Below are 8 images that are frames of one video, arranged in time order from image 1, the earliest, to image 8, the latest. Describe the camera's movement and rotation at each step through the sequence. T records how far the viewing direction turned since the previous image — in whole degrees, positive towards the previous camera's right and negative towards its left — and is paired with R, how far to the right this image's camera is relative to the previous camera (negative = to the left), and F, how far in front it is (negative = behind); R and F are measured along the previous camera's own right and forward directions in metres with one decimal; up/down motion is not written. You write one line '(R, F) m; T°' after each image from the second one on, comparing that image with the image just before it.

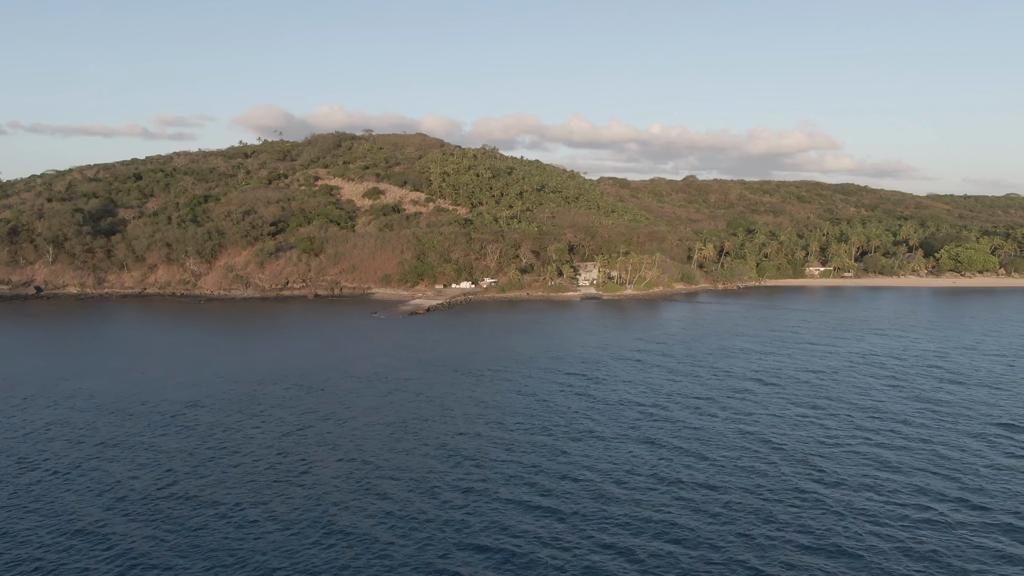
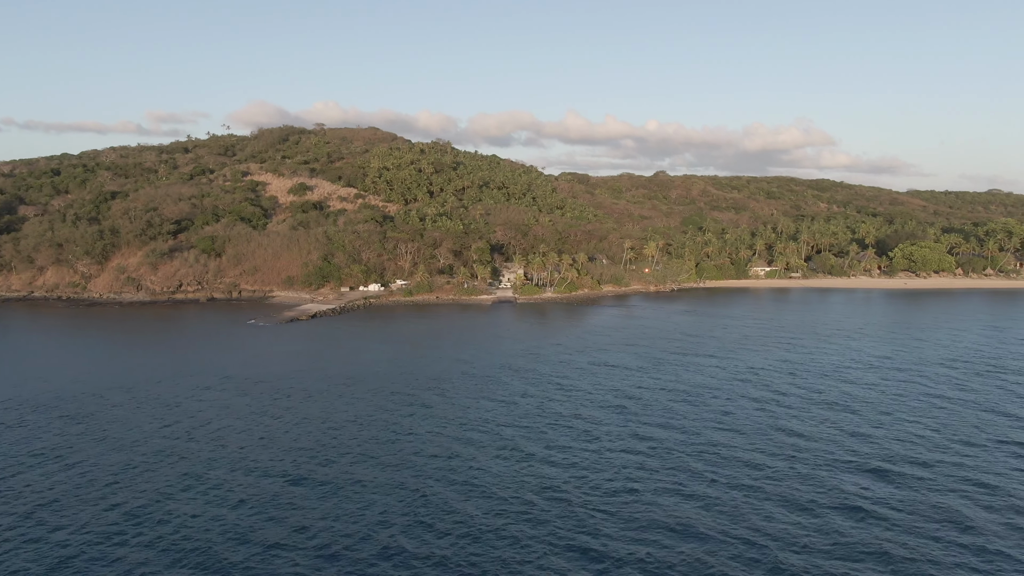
(+9.6, +4.8) m; 0°
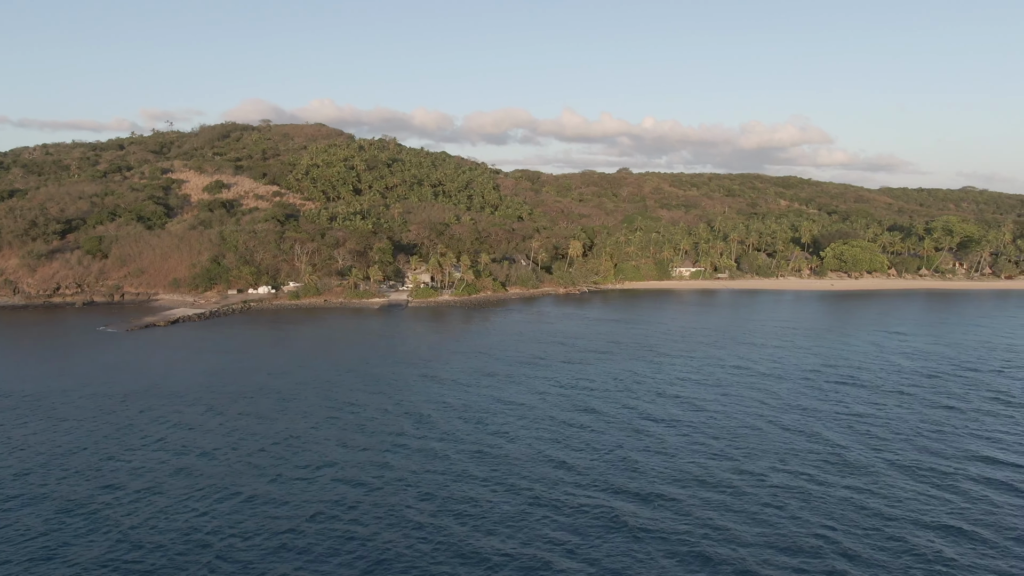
(+11.0, +2.7) m; 0°
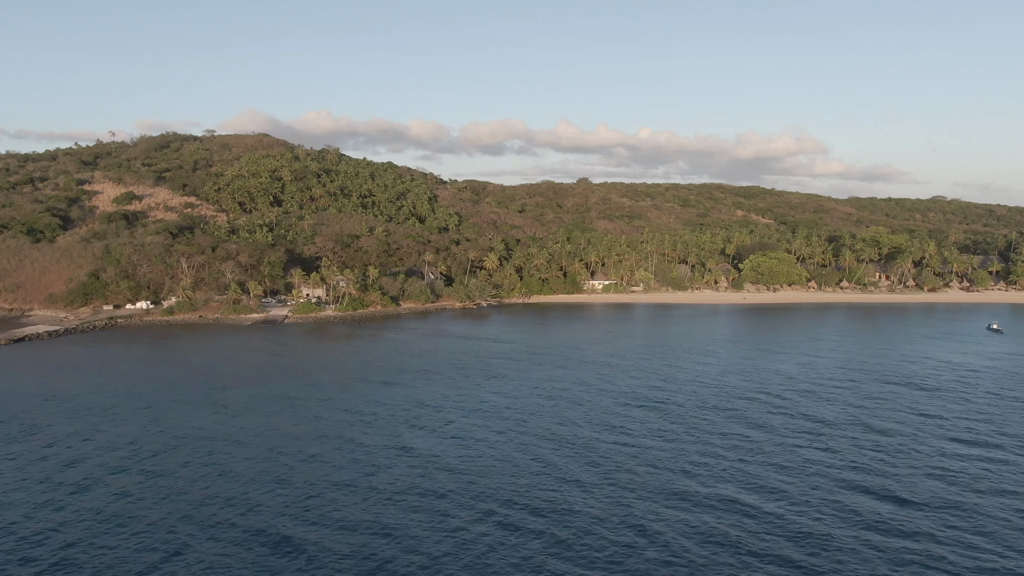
(+11.8, +1.6) m; 0°
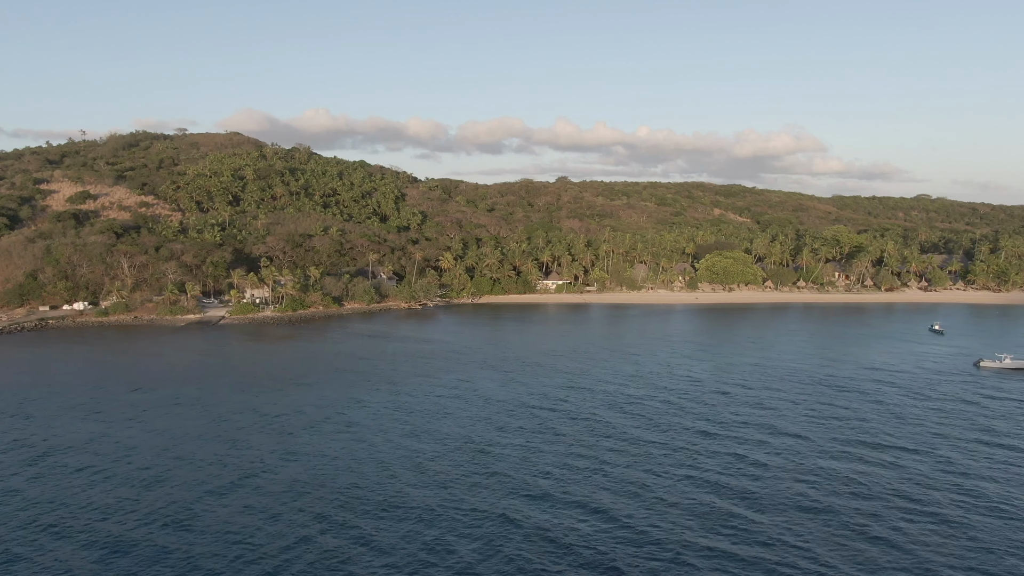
(+6.1, +0.4) m; 0°
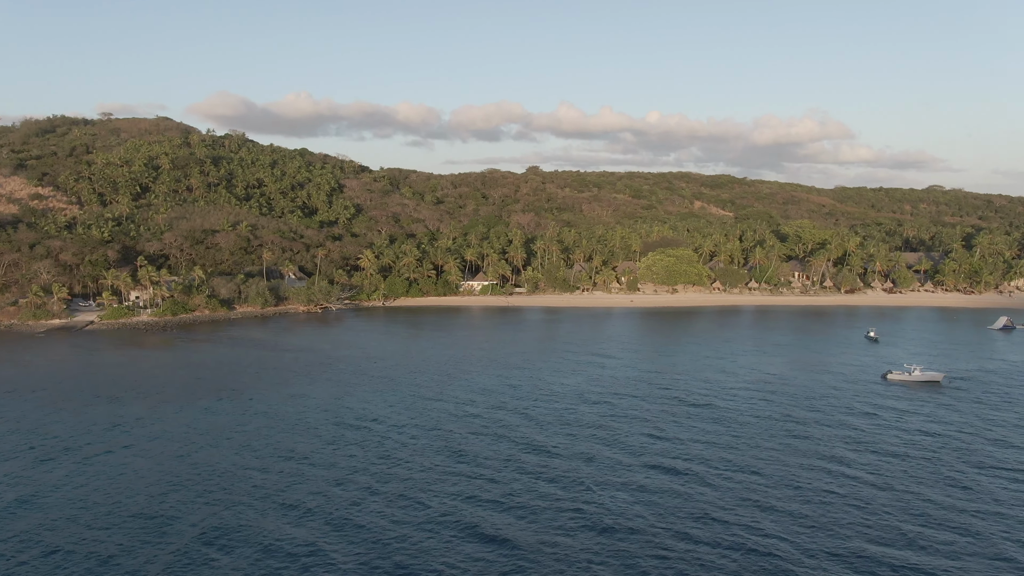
(+11.1, +6.1) m; -1°
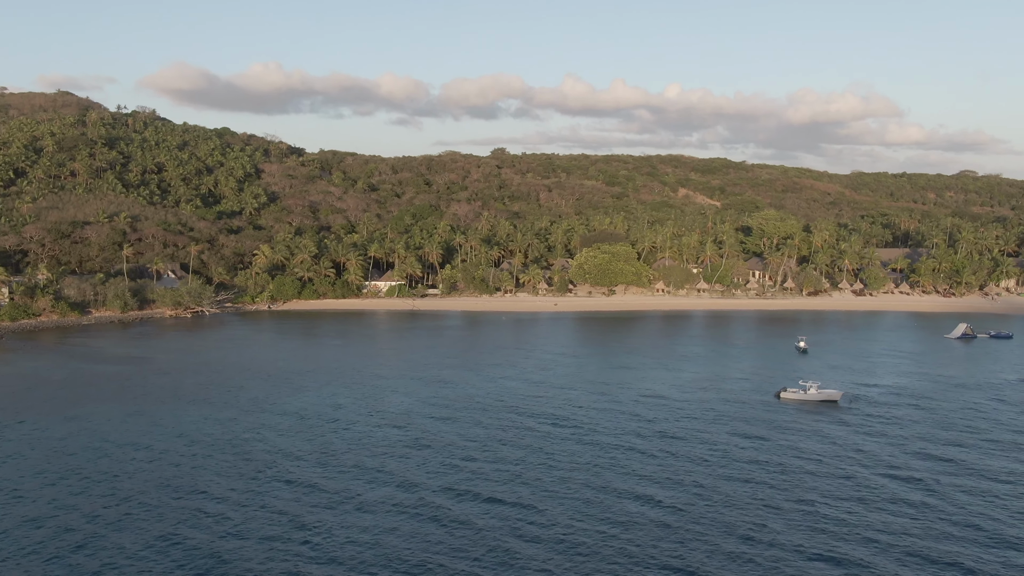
(+11.7, +7.7) m; -2°
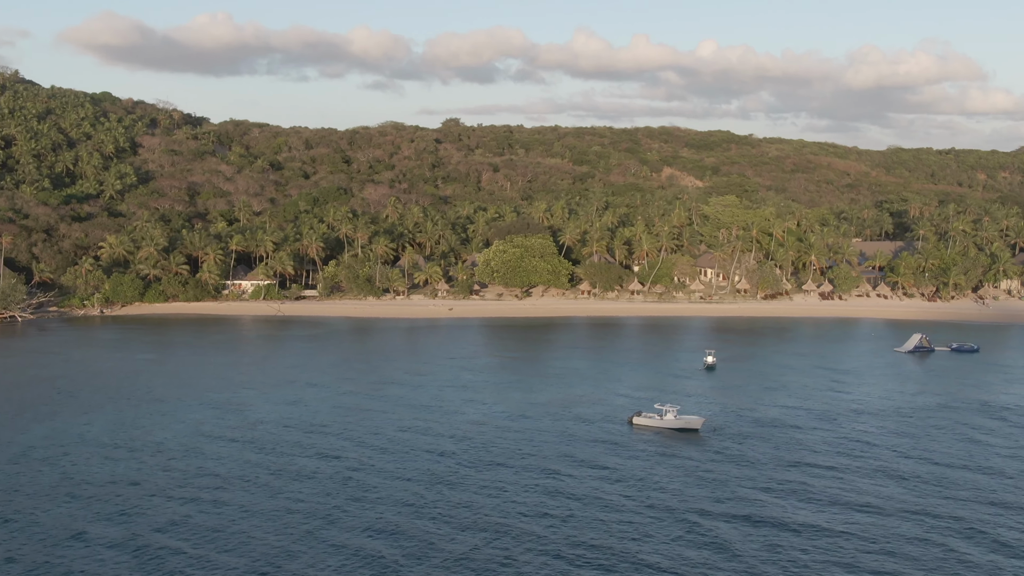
(+12.8, +9.9) m; -2°
